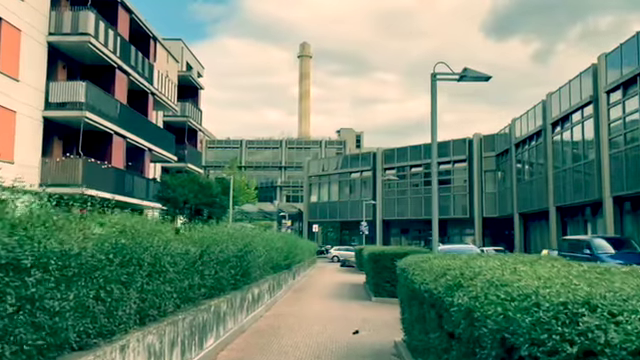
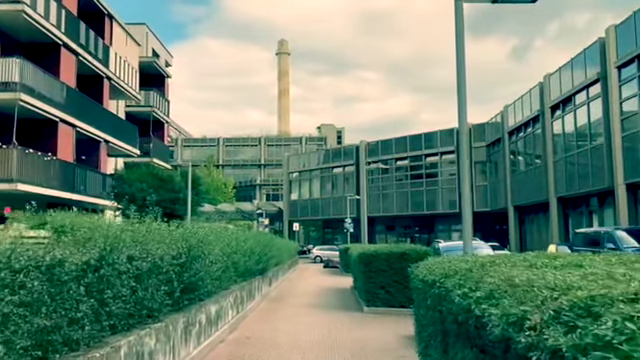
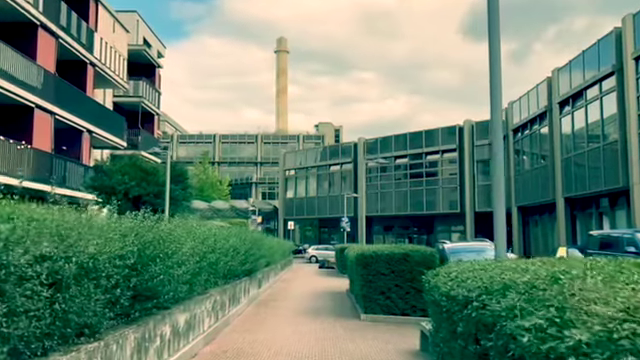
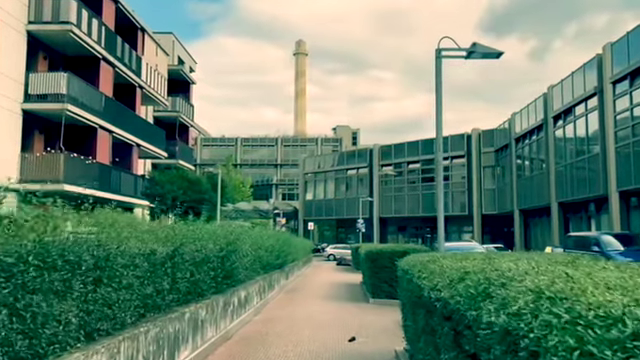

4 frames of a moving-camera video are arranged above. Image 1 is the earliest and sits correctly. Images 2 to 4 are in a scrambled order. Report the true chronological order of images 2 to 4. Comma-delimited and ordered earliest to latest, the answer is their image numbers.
4, 2, 3
